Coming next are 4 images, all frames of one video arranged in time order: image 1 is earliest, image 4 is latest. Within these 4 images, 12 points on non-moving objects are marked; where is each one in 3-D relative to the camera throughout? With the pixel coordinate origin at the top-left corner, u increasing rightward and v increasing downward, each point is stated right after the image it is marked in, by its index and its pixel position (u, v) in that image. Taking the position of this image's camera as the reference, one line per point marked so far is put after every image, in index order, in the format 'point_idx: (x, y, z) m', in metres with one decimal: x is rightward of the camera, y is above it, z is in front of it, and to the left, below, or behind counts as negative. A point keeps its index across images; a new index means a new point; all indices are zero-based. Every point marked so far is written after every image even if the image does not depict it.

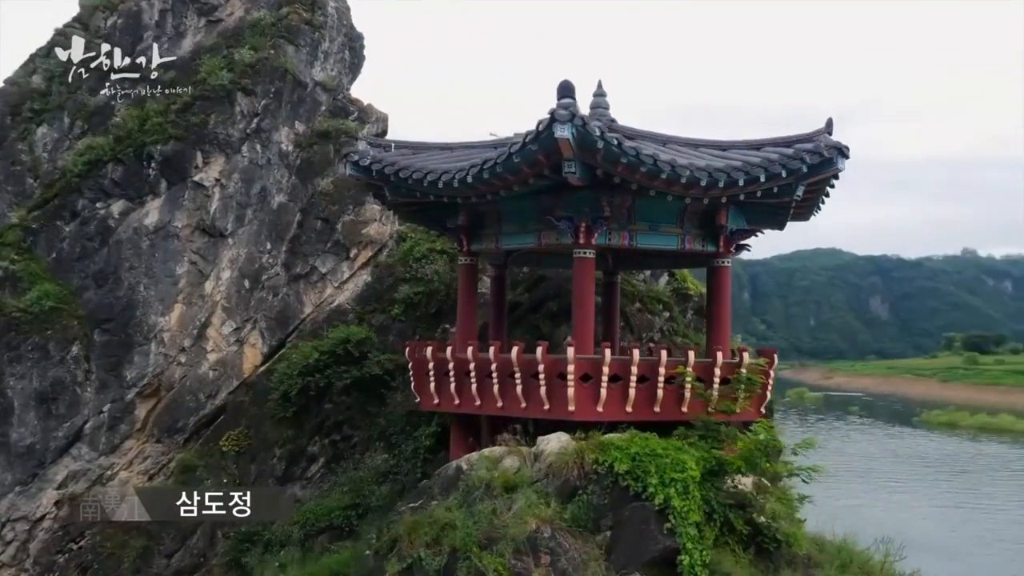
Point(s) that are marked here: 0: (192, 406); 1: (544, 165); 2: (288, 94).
0: (-5.5, -2.1, +16.6) m
1: (+0.3, +1.2, +9.4) m
2: (-4.0, +3.5, +17.0) m
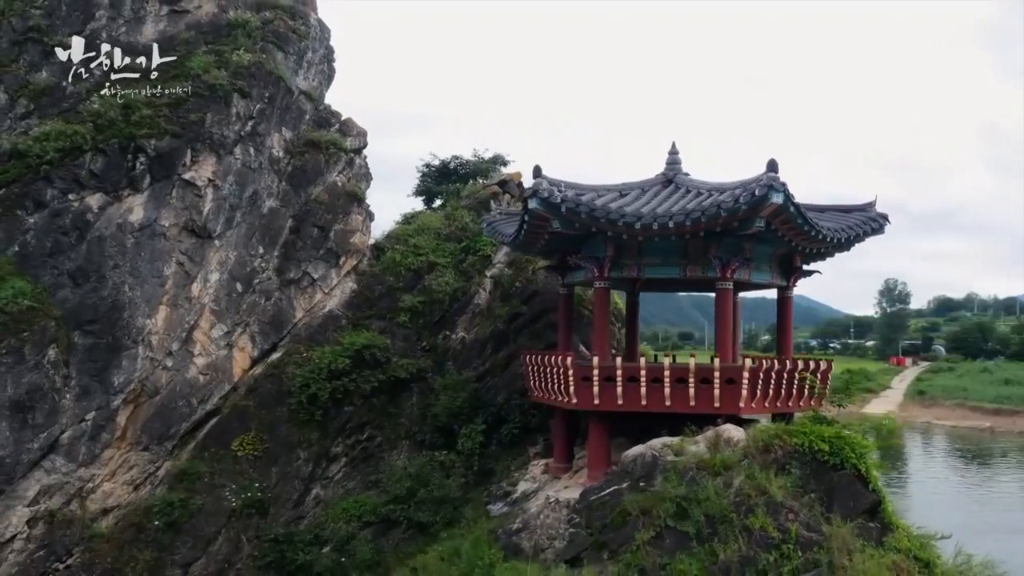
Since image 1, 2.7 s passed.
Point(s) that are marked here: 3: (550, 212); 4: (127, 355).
0: (-5.6, -2.1, +16.2) m
1: (+2.9, +0.9, +12.1) m
2: (-4.2, +3.4, +17.1) m
3: (+0.5, +1.0, +12.7) m
4: (-6.3, -1.1, +15.6) m
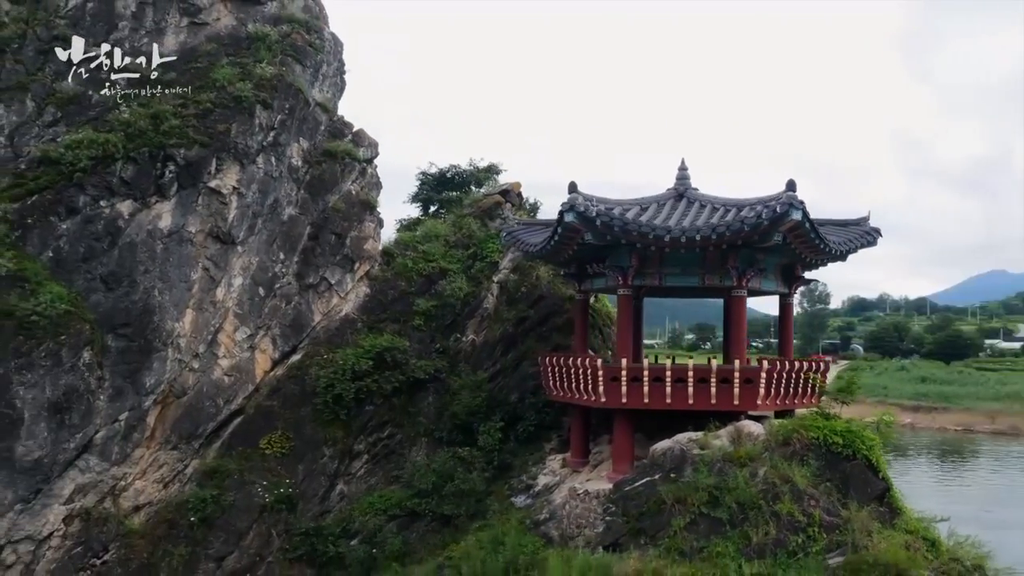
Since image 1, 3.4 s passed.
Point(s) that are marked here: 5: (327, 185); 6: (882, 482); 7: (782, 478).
0: (-5.3, -2.2, +16.7) m
1: (+3.5, +0.8, +13.4) m
2: (-4.0, +3.3, +17.8) m
3: (+1.1, +0.9, +13.8) m
4: (-6.0, -1.2, +16.1) m
5: (-3.6, +2.0, +18.2) m
6: (+5.0, -2.6, +12.9) m
7: (+3.6, -2.5, +12.6) m
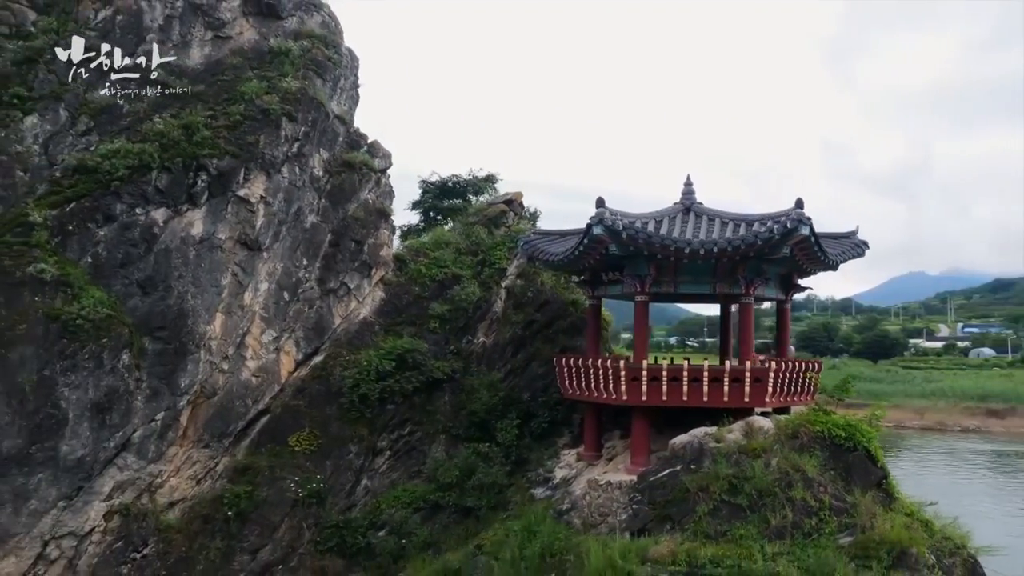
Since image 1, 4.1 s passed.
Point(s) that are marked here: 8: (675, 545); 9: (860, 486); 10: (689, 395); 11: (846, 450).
0: (-5.0, -2.2, +17.4) m
1: (+4.0, +0.6, +14.8) m
2: (-3.8, +3.2, +18.6) m
3: (+1.6, +0.8, +15.0) m
4: (-5.7, -1.3, +16.7) m
5: (-3.4, +1.9, +19.1) m
6: (+5.6, -2.8, +14.4) m
7: (+4.2, -2.7, +14.0) m
8: (+2.3, -3.6, +13.3) m
9: (+5.1, -3.0, +14.2) m
10: (+2.9, -1.8, +15.4) m
11: (+5.1, -2.5, +14.5) m
